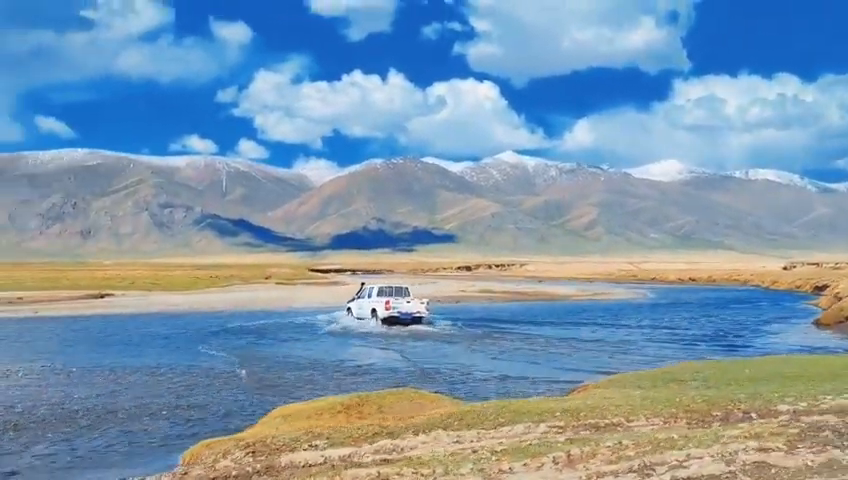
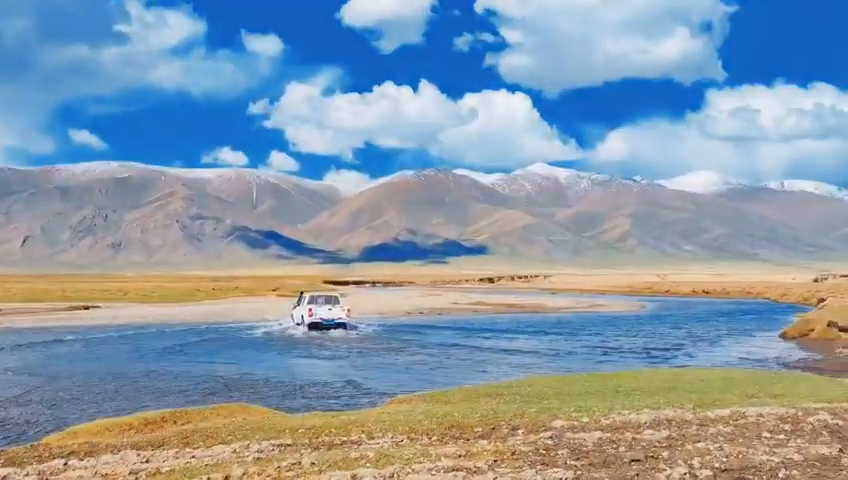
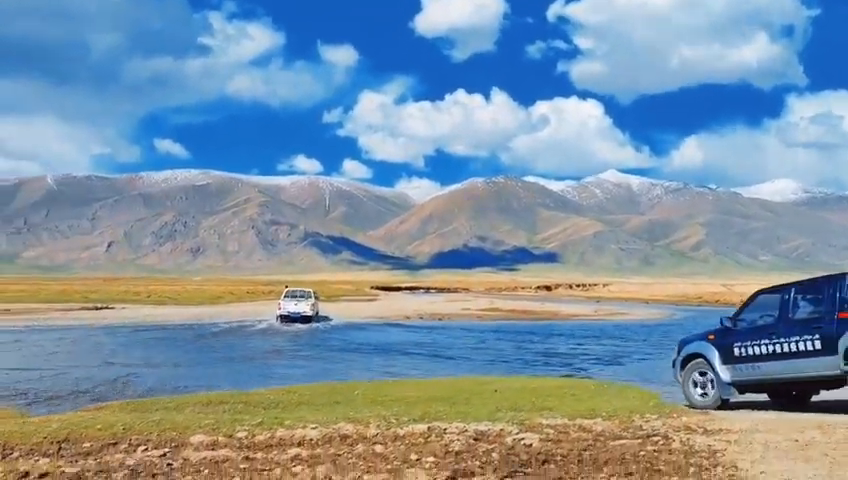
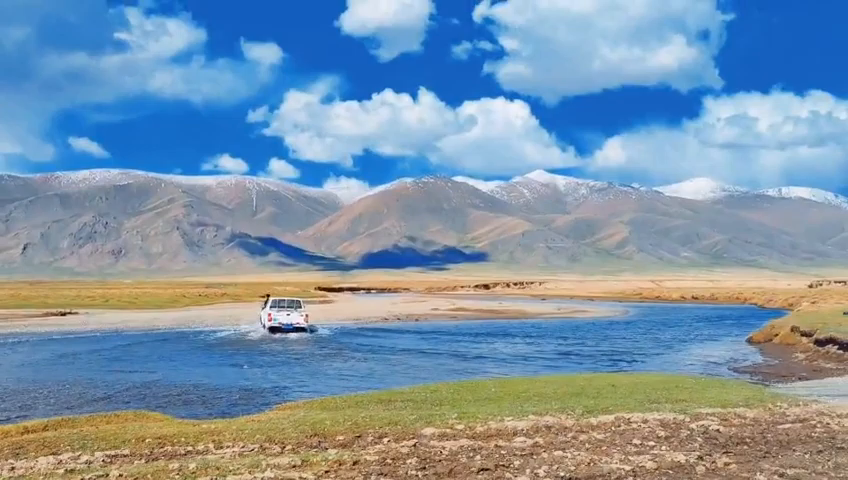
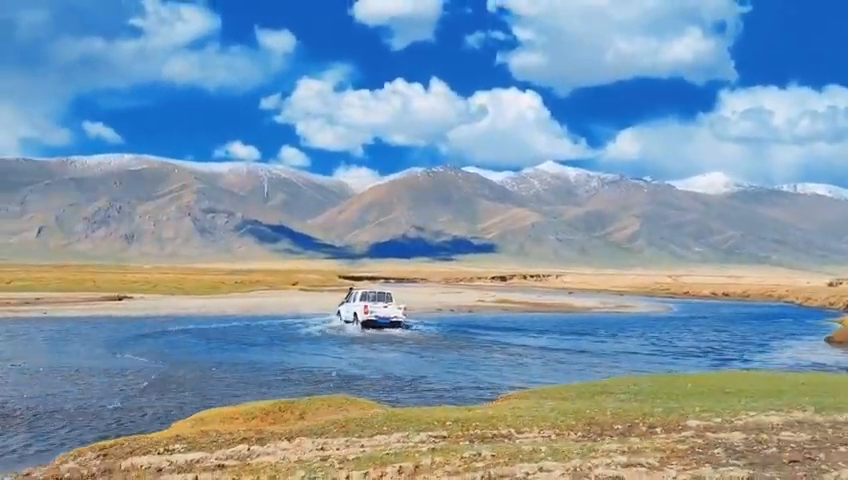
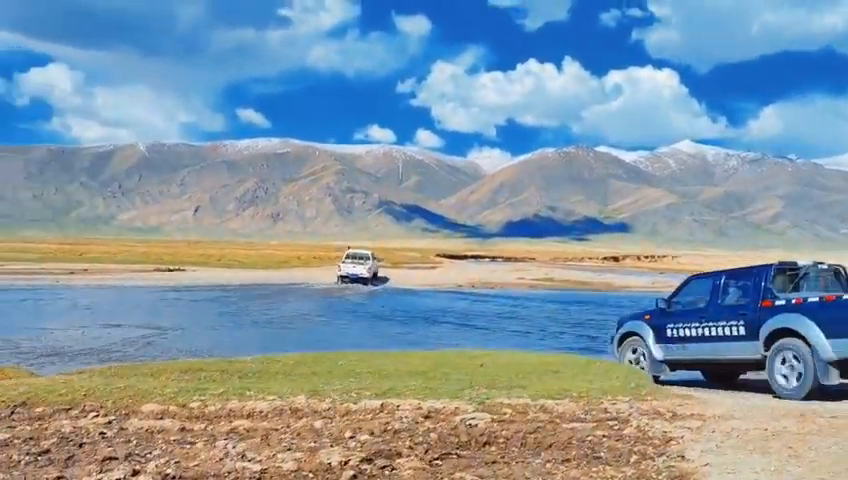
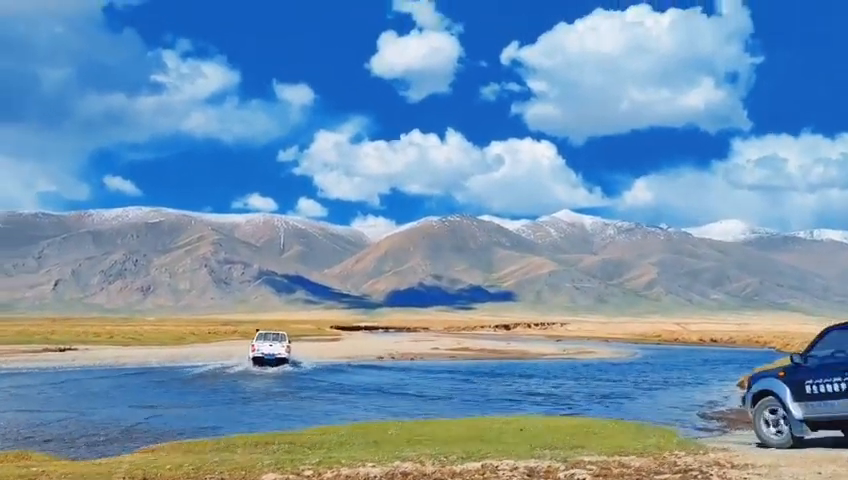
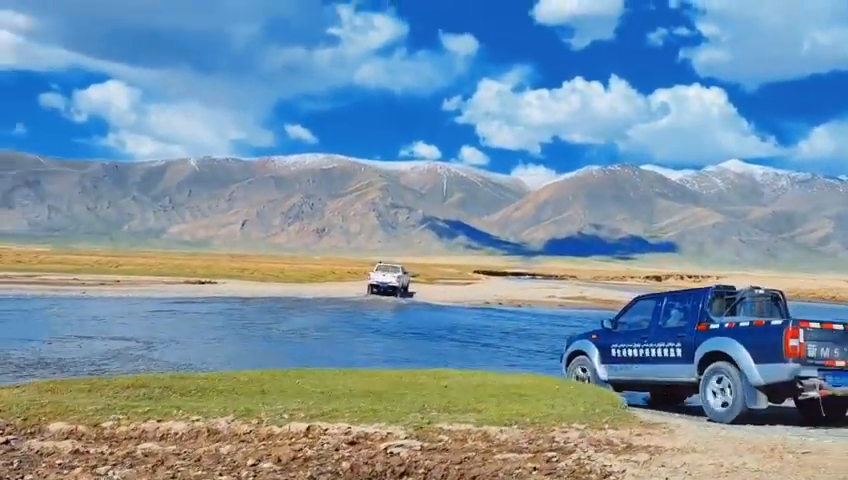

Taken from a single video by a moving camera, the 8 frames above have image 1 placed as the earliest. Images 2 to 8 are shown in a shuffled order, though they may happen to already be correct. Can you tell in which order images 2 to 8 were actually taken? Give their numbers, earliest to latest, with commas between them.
5, 2, 4, 7, 3, 6, 8
